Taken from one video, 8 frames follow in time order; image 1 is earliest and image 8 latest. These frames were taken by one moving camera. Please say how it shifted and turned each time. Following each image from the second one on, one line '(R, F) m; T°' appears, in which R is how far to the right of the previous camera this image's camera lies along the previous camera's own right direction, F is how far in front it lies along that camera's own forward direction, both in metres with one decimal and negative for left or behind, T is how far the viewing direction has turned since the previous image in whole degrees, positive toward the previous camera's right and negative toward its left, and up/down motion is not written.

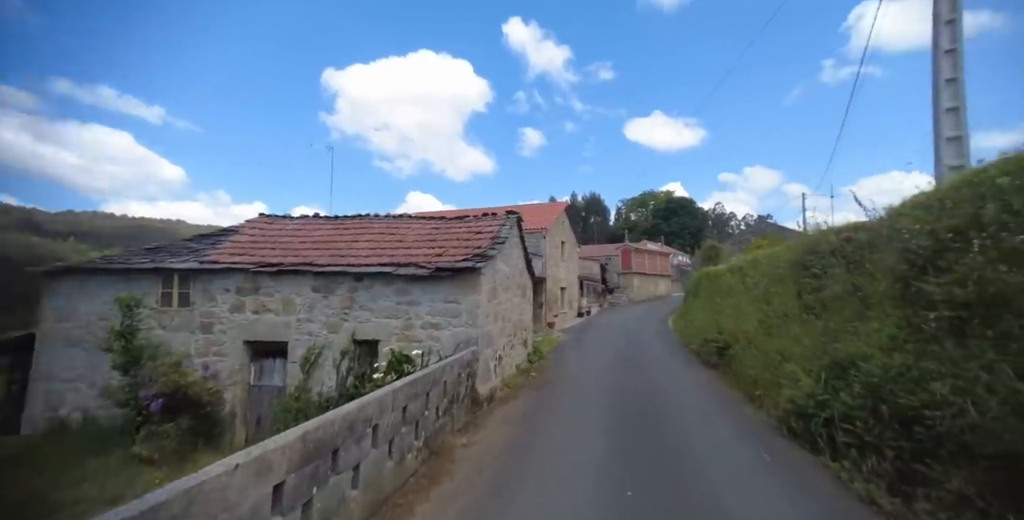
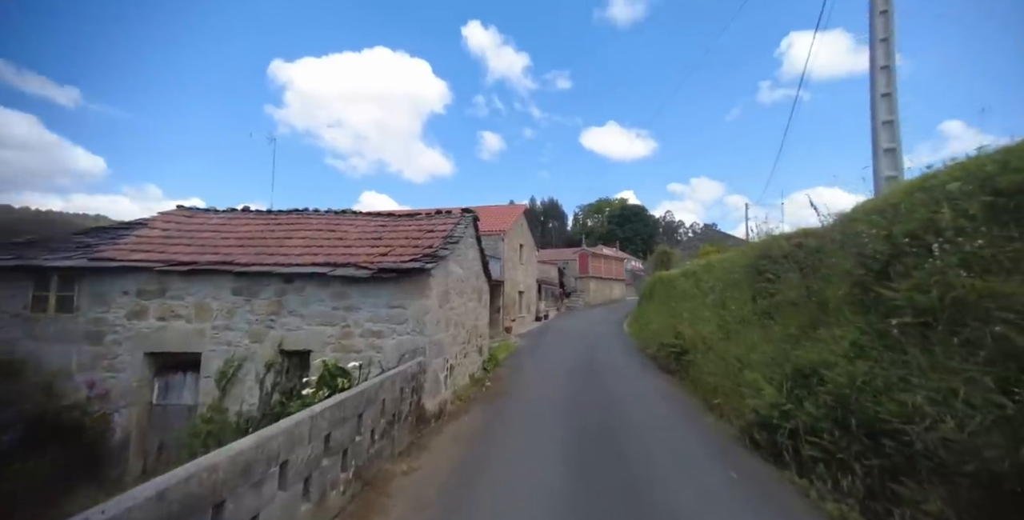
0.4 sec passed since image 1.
(+0.1, +0.5) m; +6°
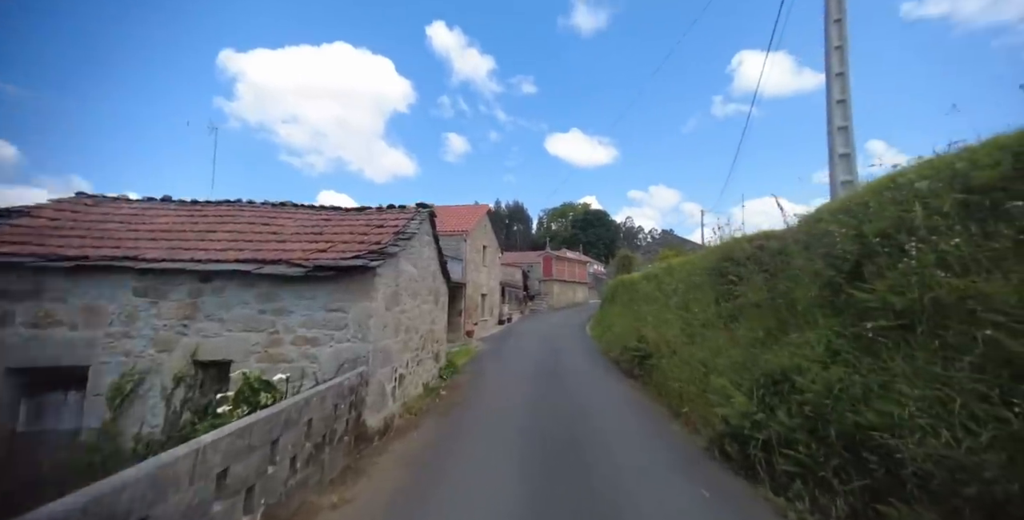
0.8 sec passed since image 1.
(+0.1, +0.5) m; +5°
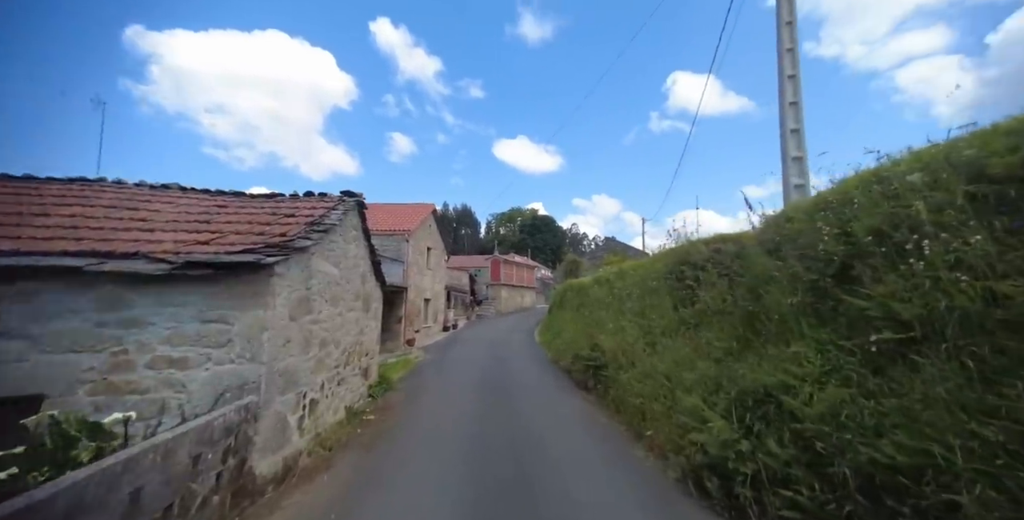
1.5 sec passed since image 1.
(+0.1, +0.9) m; +7°
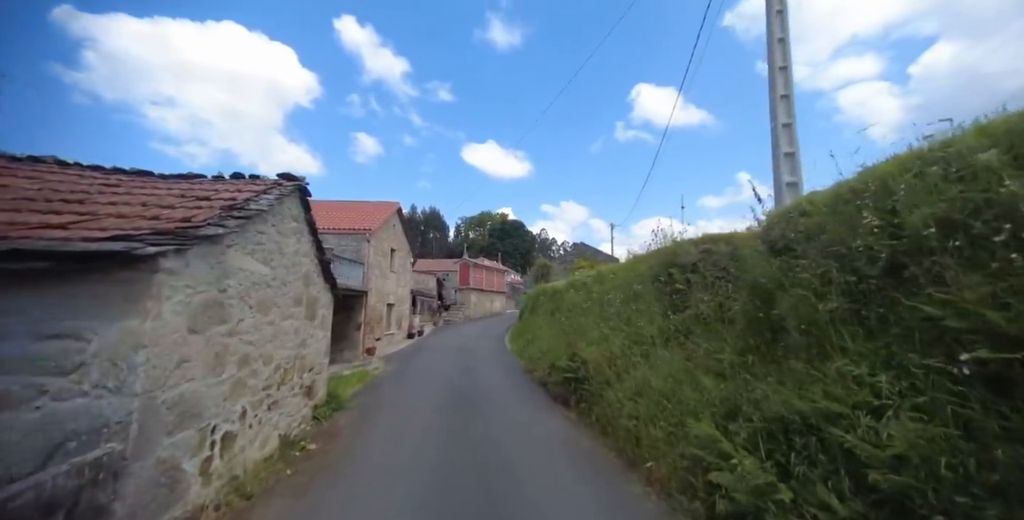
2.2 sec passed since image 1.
(0.0, +0.9) m; +4°
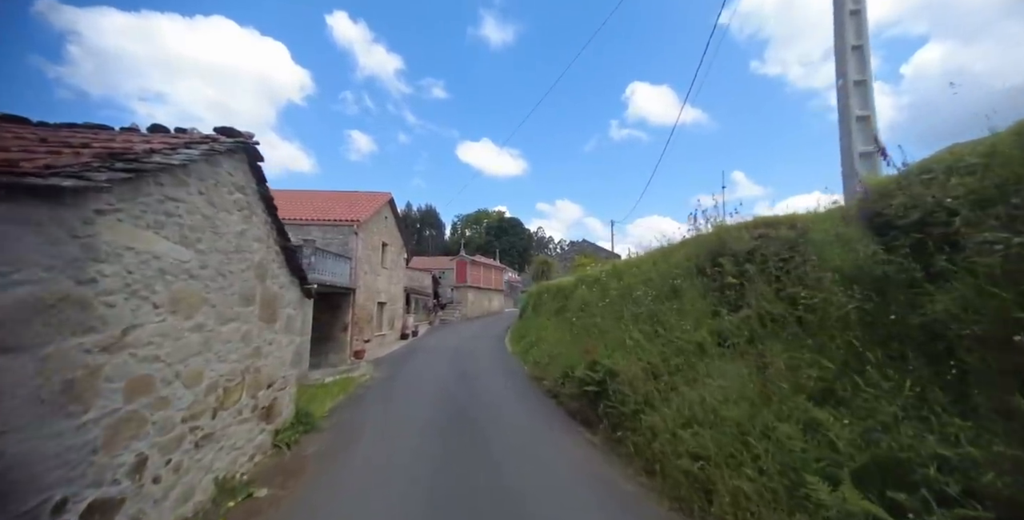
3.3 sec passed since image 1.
(-0.2, +1.4) m; +1°
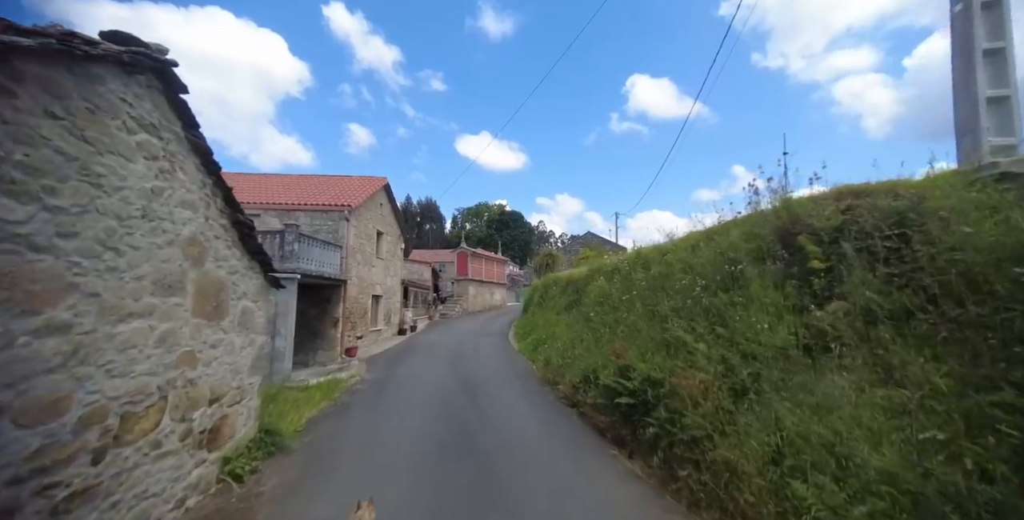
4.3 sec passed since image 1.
(-0.2, +1.3) m; 0°
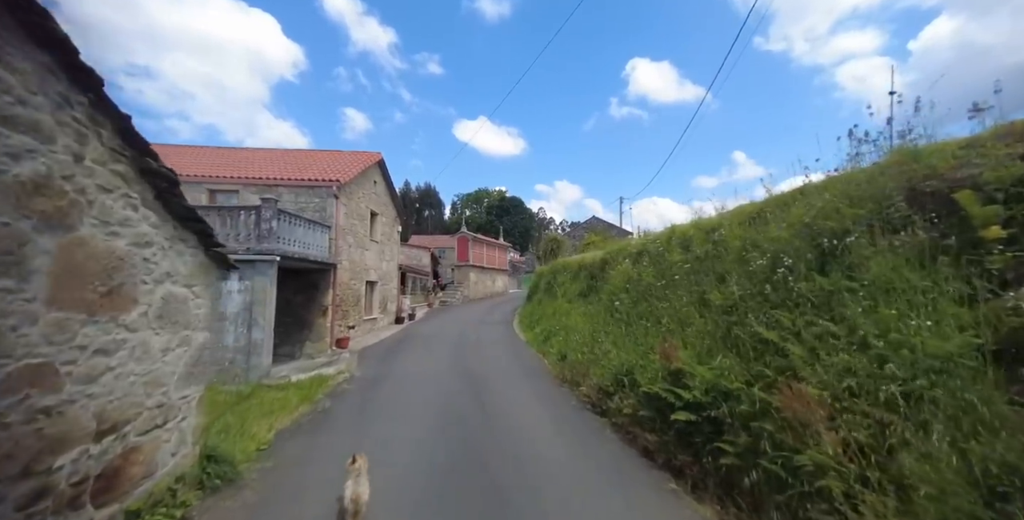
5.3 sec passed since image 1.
(-0.2, +1.4) m; 0°
